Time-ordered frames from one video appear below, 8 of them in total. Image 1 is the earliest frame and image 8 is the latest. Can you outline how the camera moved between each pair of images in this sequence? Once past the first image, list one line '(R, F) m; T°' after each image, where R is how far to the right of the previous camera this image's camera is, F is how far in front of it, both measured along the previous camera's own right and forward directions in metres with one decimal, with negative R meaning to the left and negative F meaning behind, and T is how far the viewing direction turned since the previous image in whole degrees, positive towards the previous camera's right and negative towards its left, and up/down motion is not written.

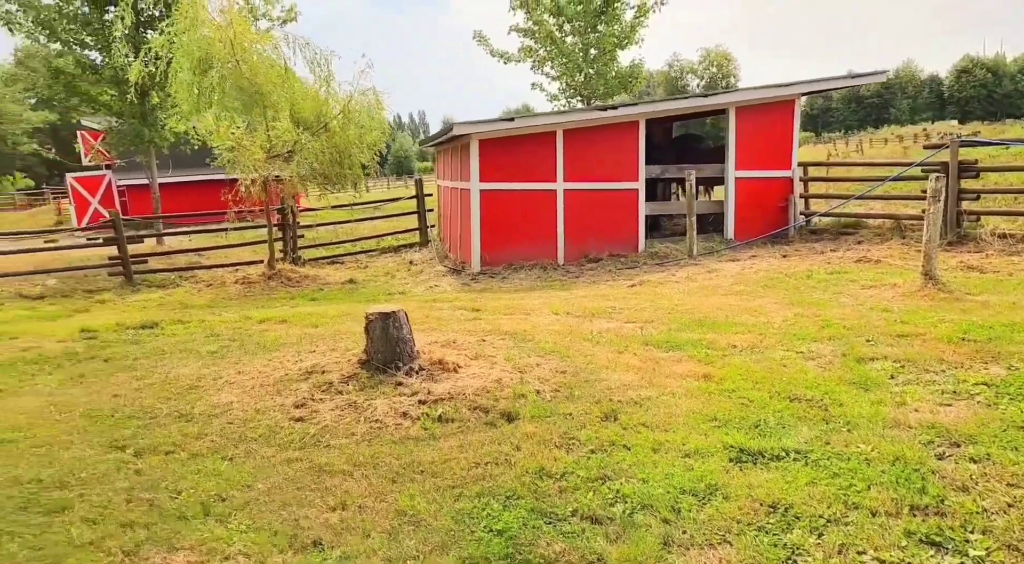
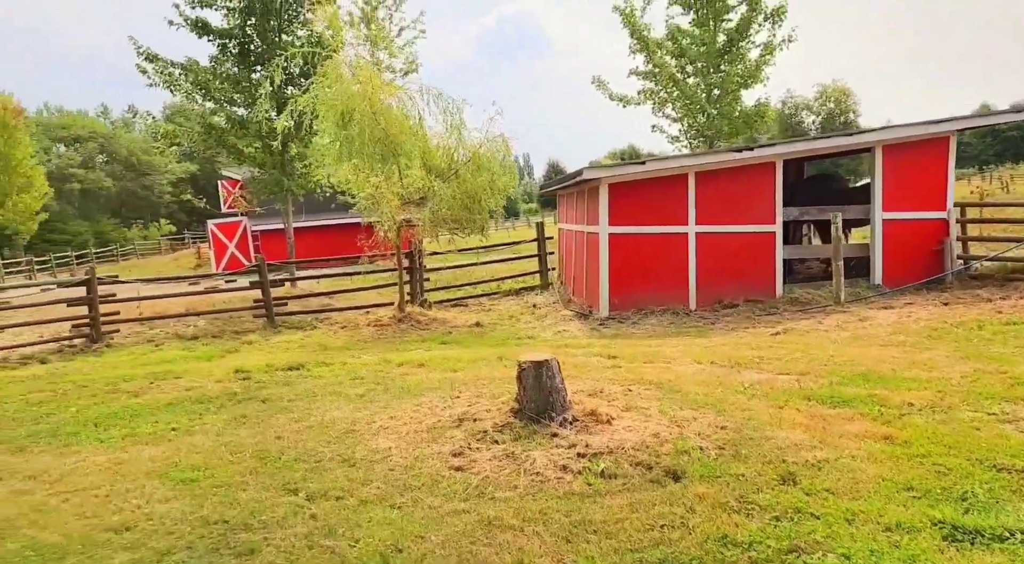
(-0.3, 0.0) m; -8°
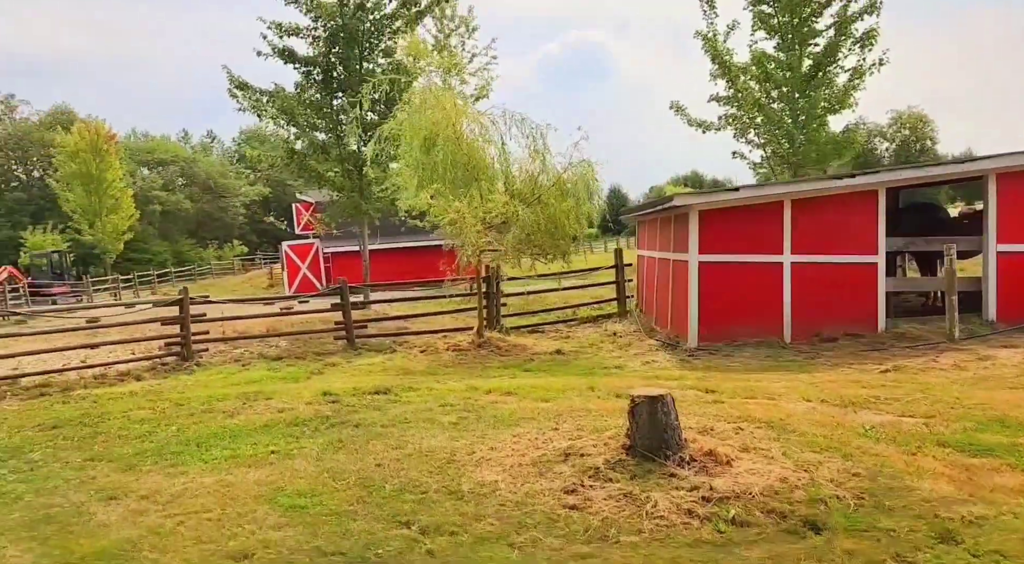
(-0.3, +0.1) m; -4°
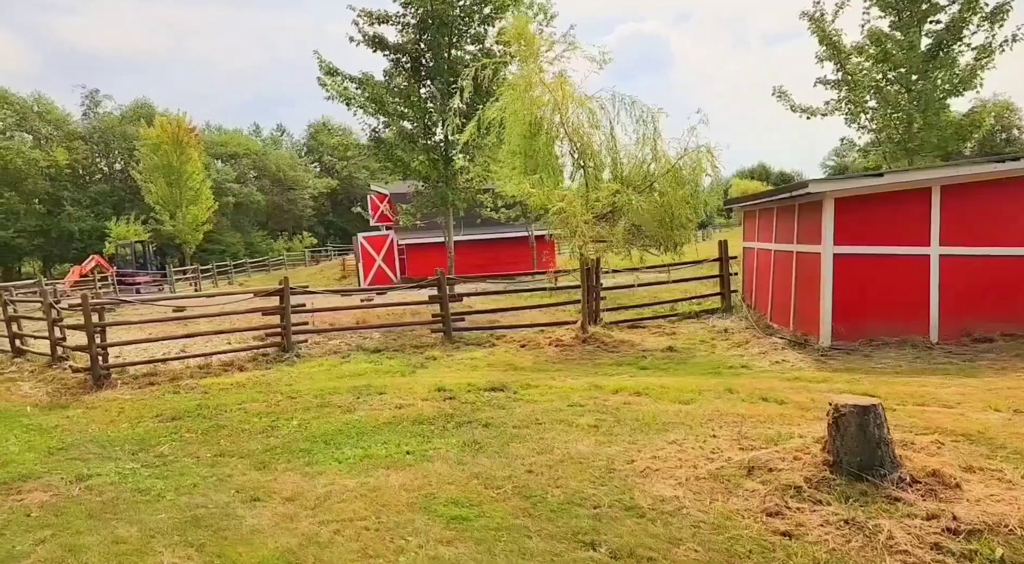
(-0.6, +0.4) m; -4°
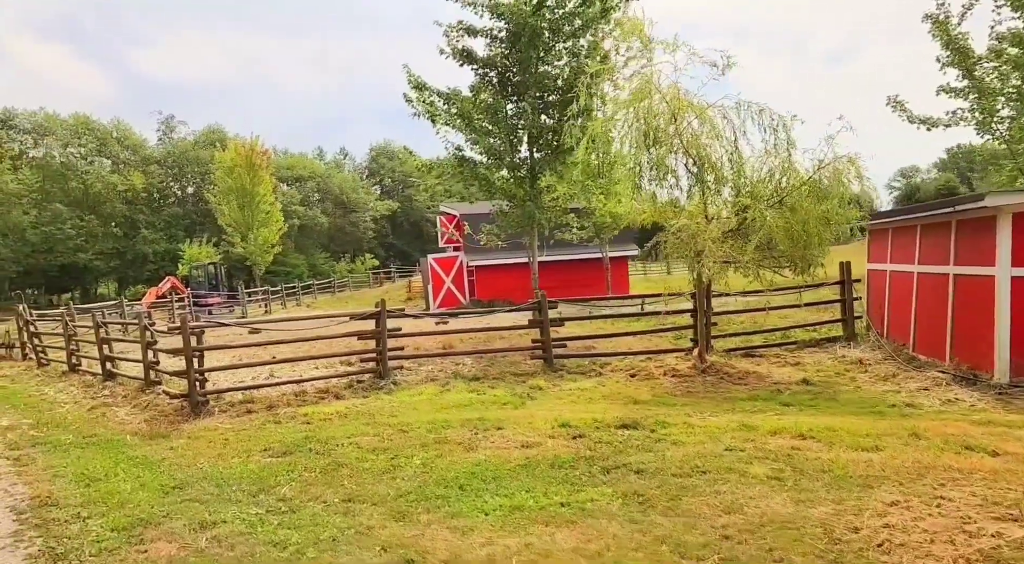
(-0.7, +0.8) m; -4°
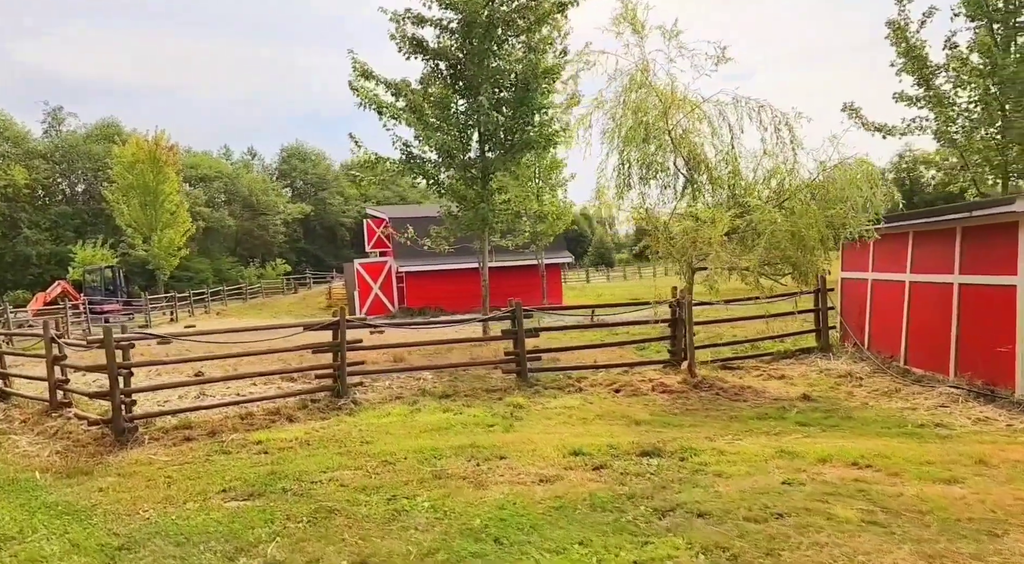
(-0.8, +1.0) m; +6°
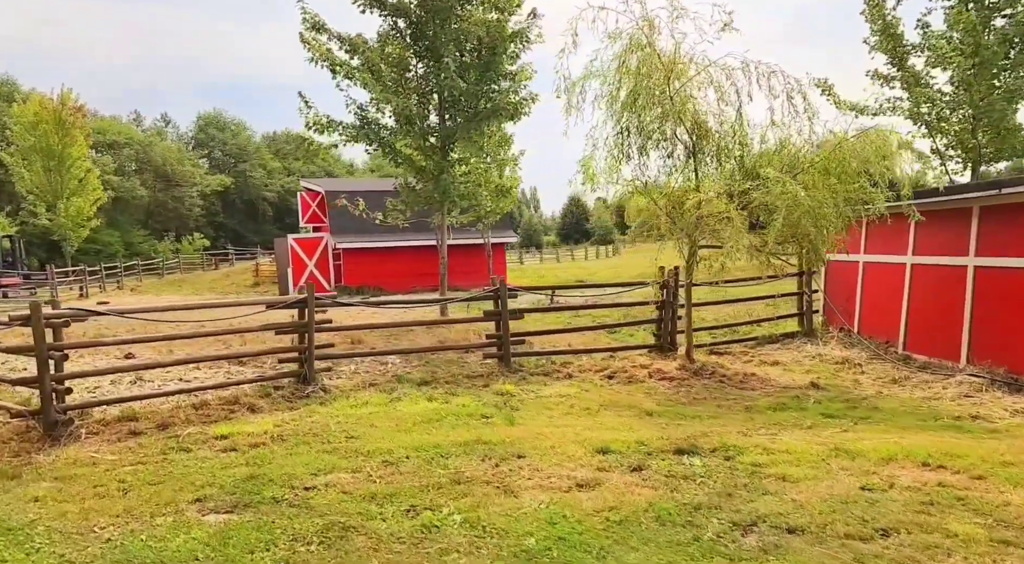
(-0.7, +0.9) m; +5°
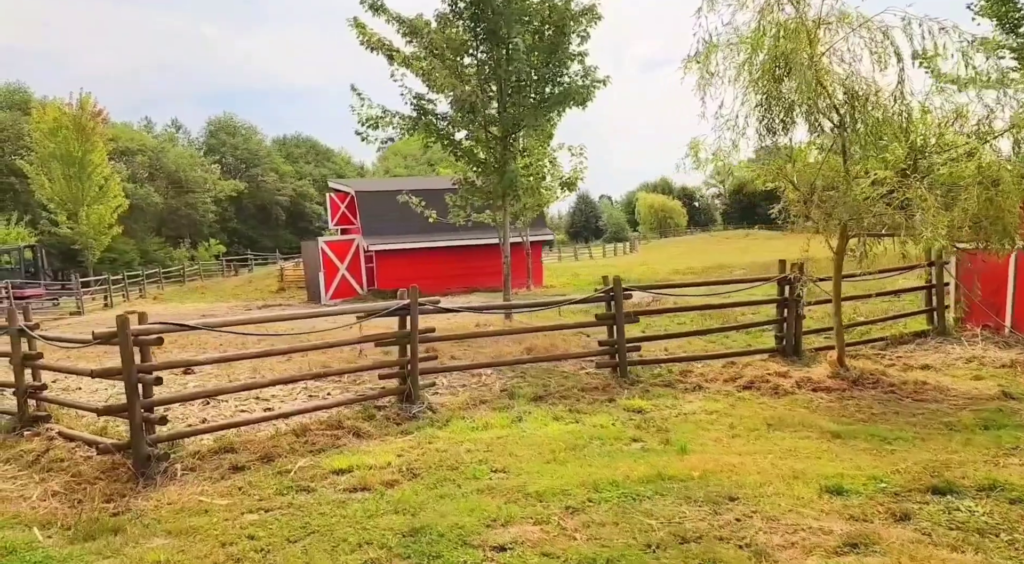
(-1.2, +1.2) m; -1°
